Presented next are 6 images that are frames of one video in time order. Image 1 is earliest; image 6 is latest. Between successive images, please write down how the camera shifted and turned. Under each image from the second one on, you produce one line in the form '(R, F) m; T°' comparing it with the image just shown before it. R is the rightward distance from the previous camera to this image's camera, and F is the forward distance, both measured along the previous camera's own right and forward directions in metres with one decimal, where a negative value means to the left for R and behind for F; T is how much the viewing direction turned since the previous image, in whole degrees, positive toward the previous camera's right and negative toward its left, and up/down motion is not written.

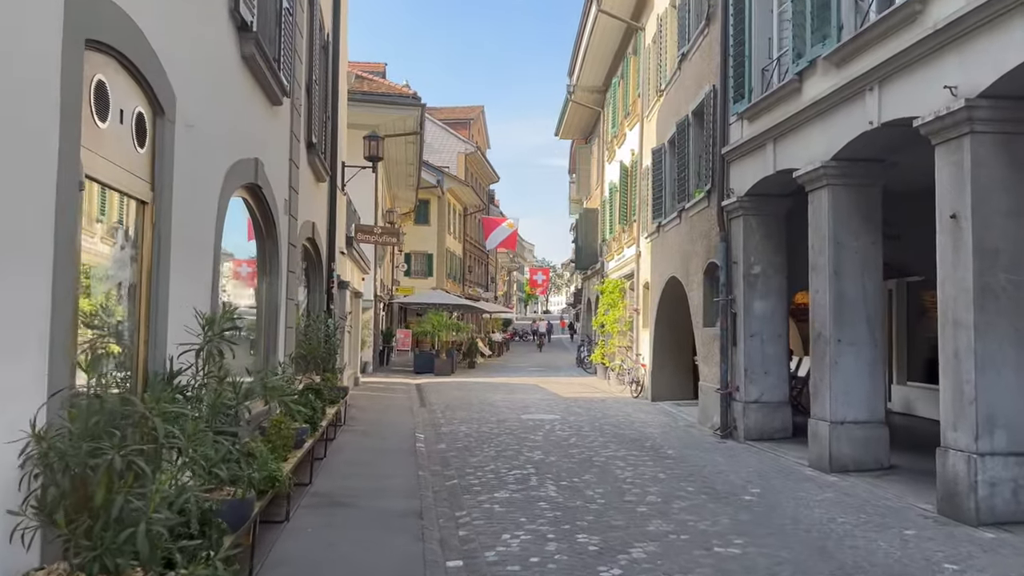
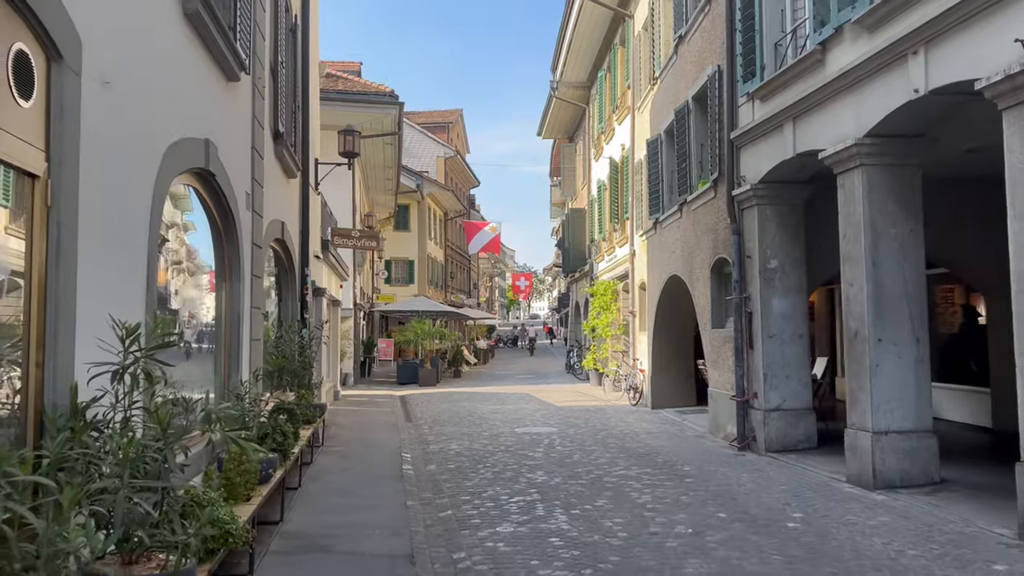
(-0.2, +1.1) m; +1°
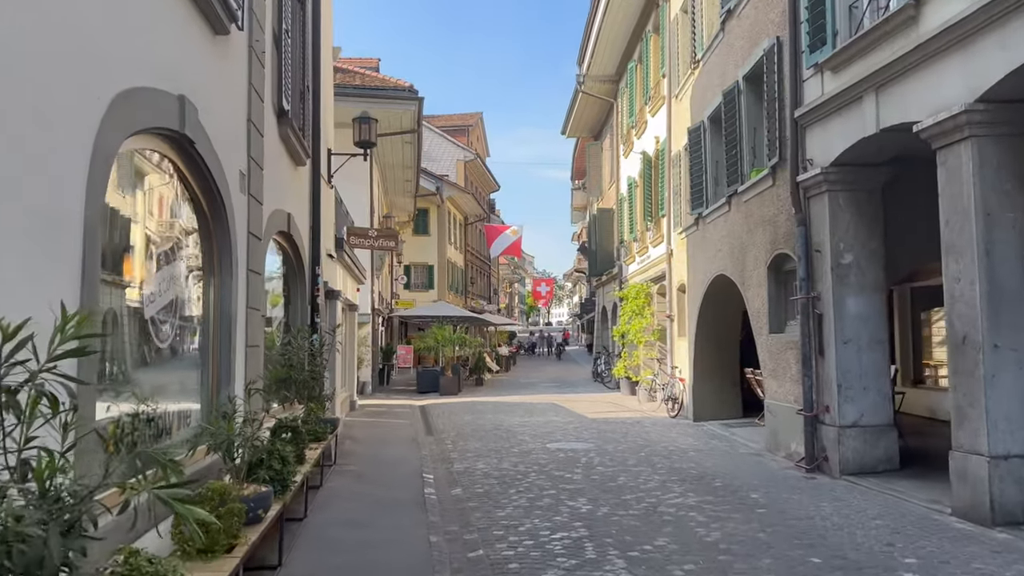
(-0.2, +1.2) m; -1°
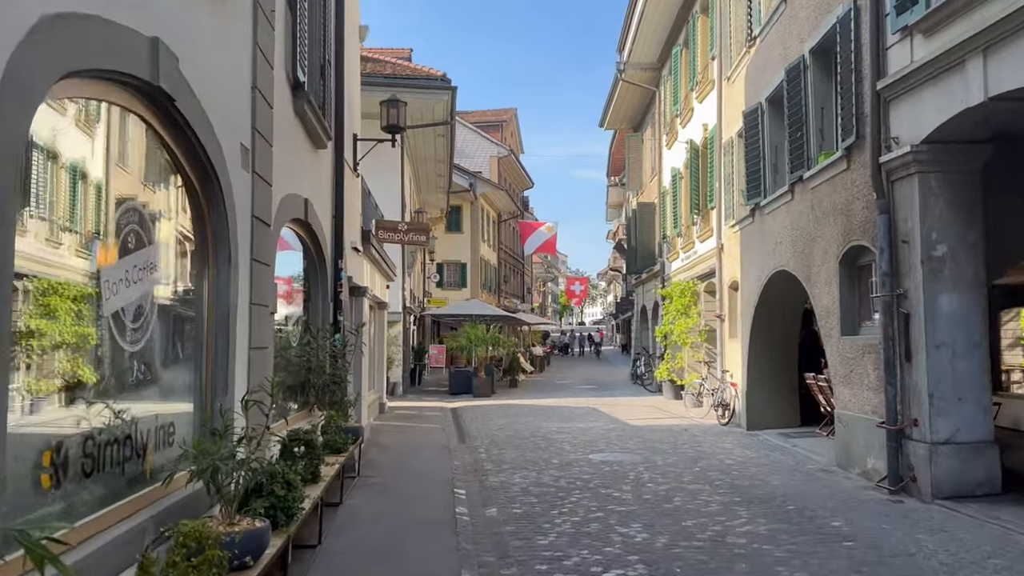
(-0.1, +1.0) m; -2°
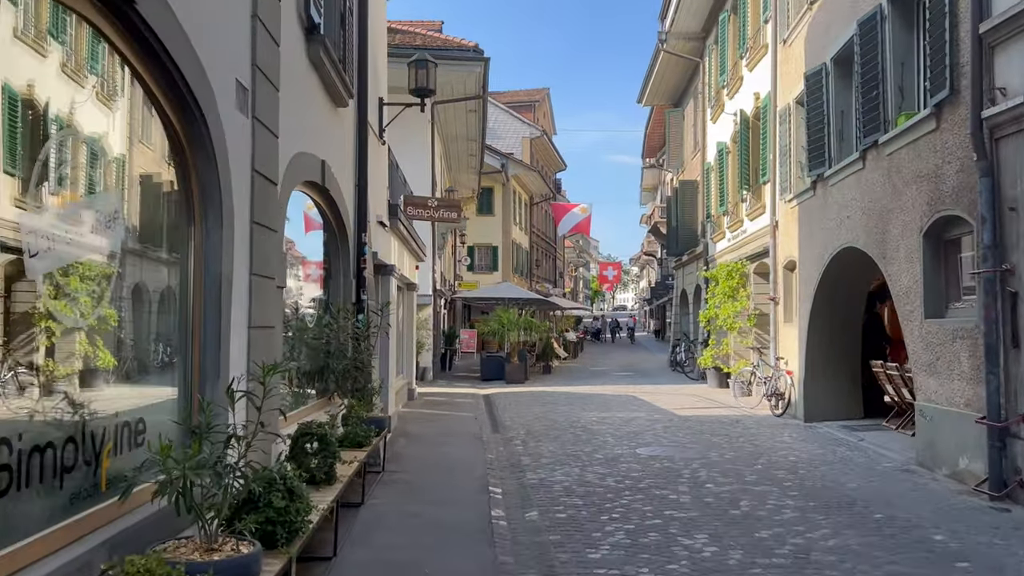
(-0.1, +1.0) m; -2°
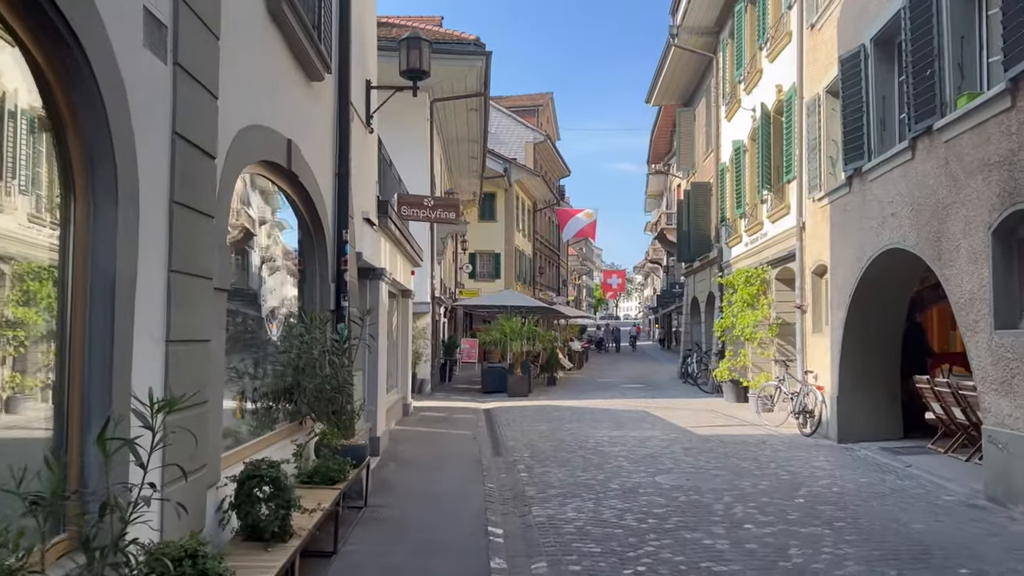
(0.0, +1.2) m; 0°
